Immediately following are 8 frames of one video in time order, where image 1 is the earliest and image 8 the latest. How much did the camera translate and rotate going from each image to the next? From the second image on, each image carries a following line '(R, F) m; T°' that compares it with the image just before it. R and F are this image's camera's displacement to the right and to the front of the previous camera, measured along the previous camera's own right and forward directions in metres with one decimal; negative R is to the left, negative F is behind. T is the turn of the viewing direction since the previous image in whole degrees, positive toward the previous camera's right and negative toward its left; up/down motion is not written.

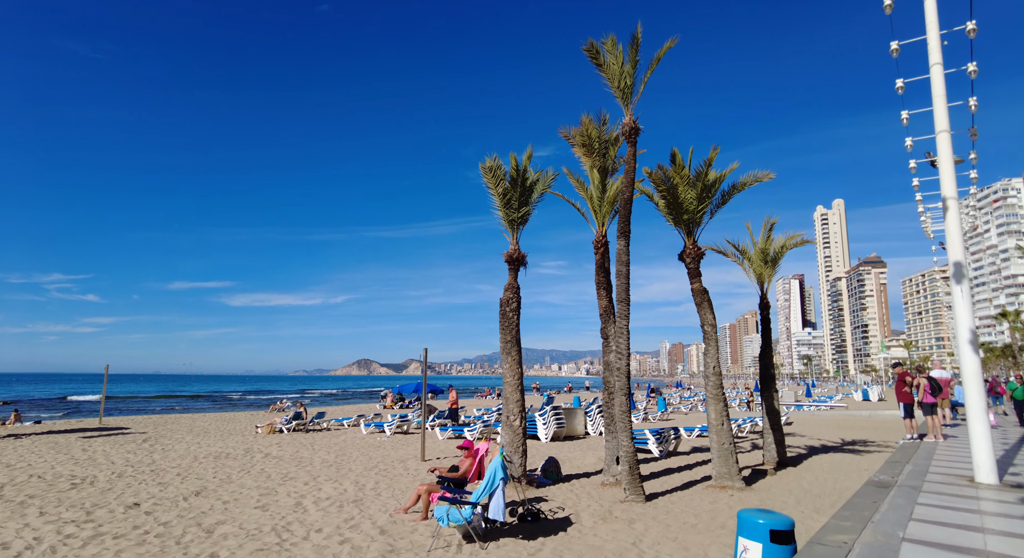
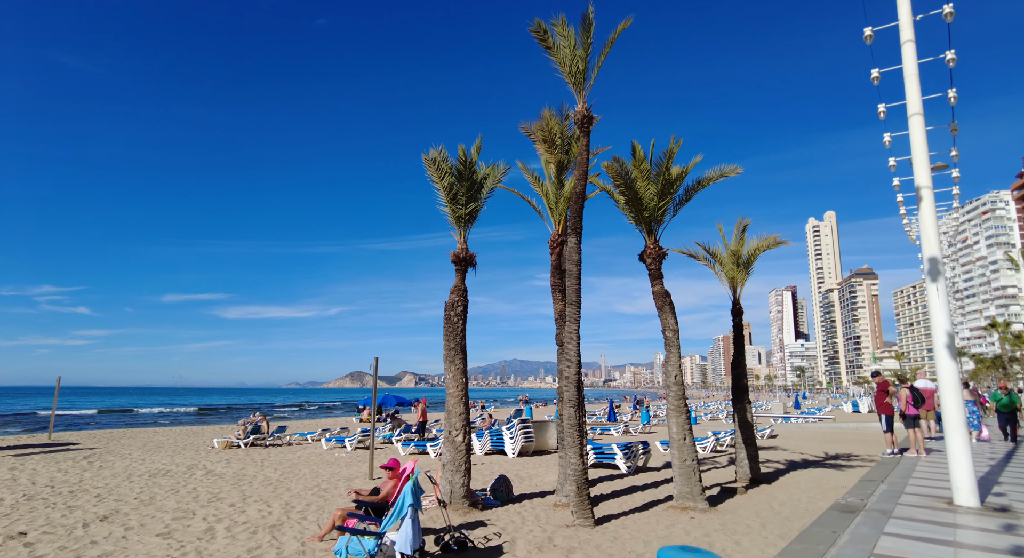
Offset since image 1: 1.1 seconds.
(+0.8, +0.8) m; +1°
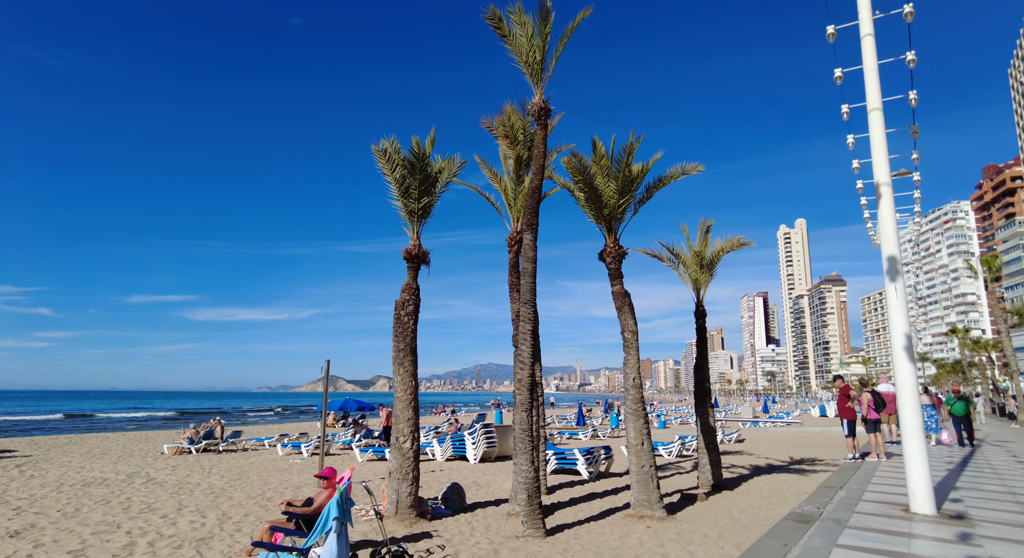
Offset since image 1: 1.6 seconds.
(+0.4, +0.4) m; +2°
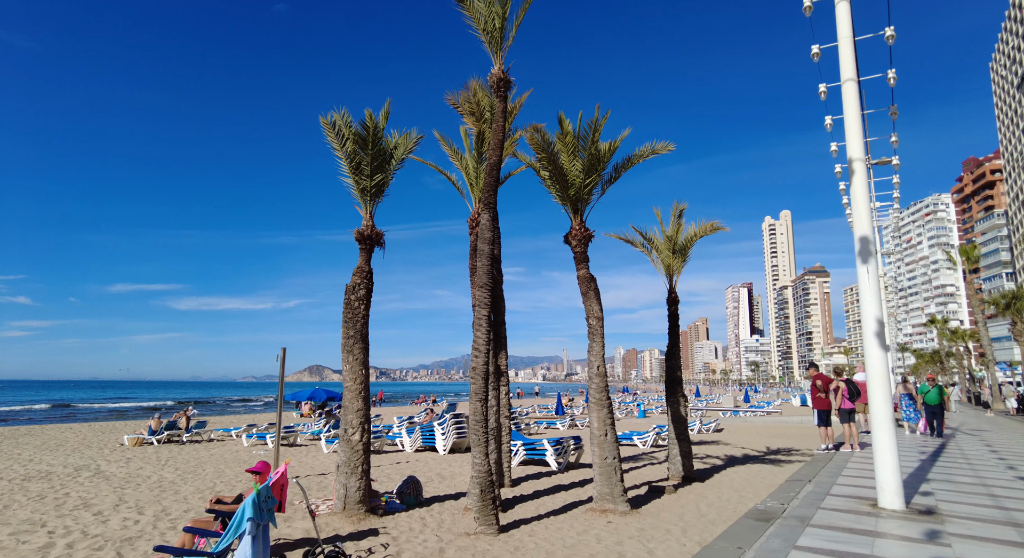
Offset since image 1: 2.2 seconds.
(+0.4, +0.5) m; +1°
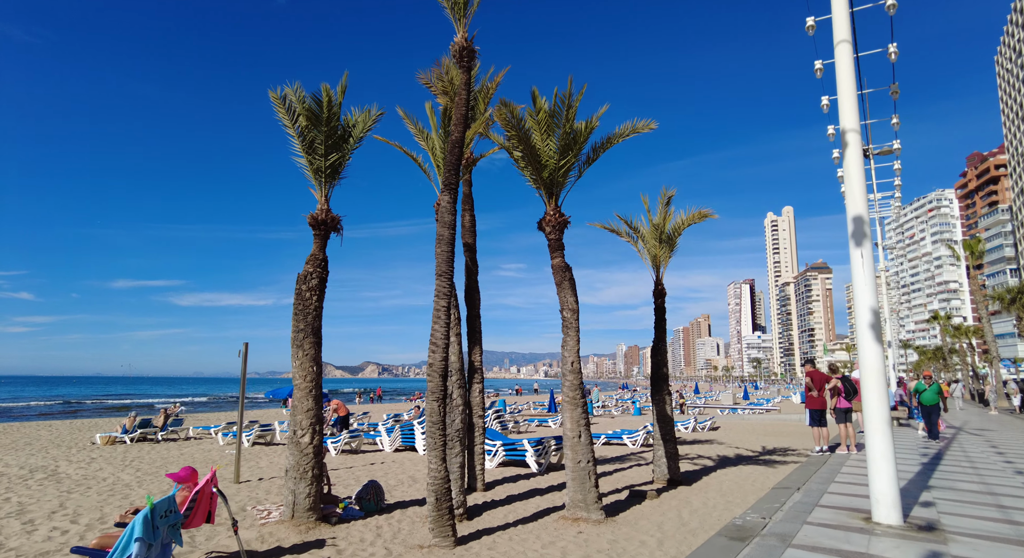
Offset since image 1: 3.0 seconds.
(+0.5, +0.6) m; 0°
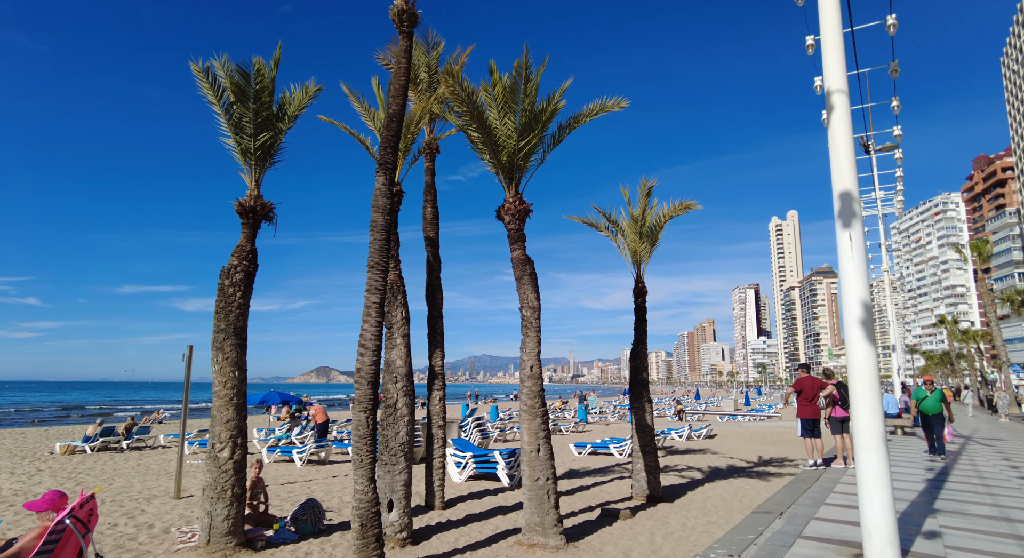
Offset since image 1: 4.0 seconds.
(+0.6, +0.8) m; 0°
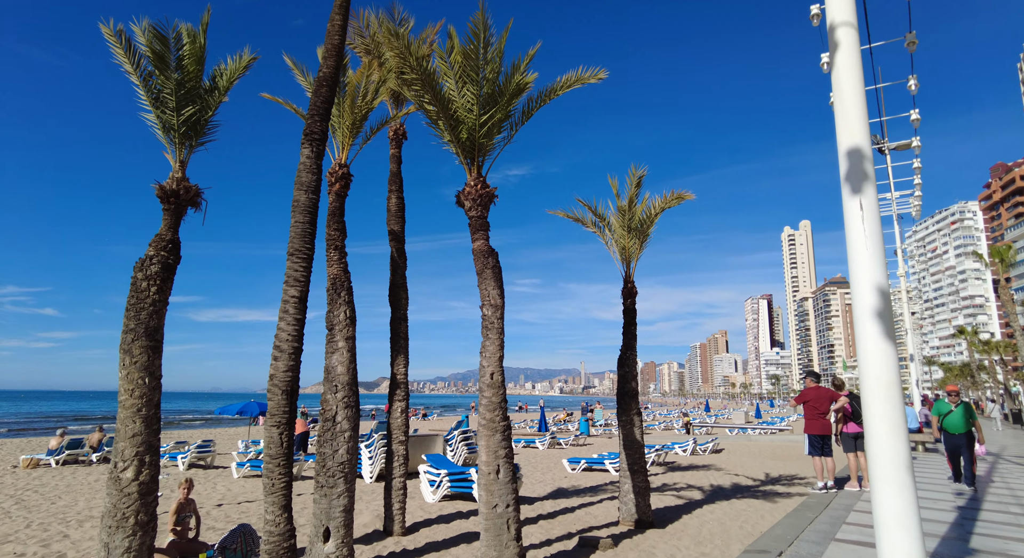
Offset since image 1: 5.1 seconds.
(+0.6, +0.9) m; -1°
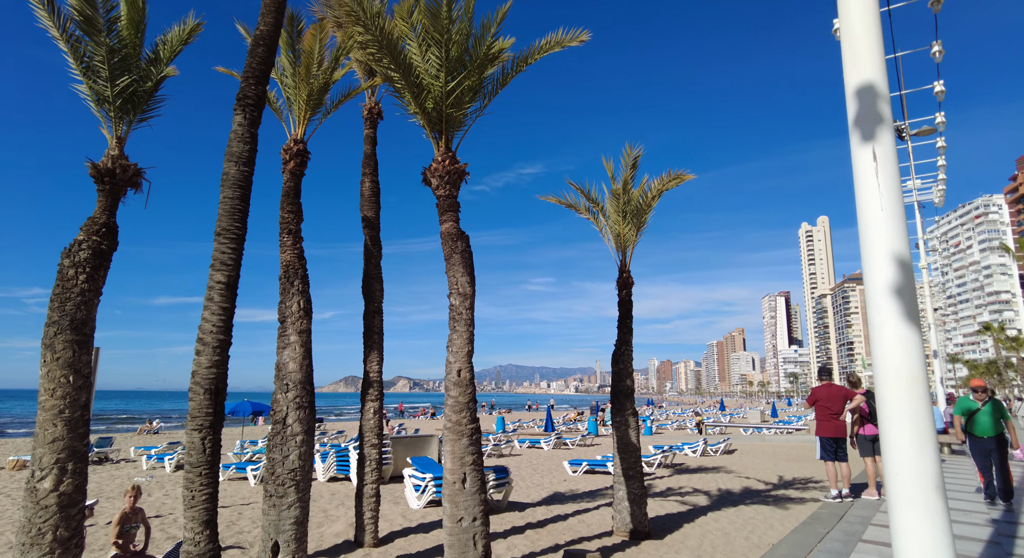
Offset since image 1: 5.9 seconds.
(+0.4, +0.6) m; -1°
